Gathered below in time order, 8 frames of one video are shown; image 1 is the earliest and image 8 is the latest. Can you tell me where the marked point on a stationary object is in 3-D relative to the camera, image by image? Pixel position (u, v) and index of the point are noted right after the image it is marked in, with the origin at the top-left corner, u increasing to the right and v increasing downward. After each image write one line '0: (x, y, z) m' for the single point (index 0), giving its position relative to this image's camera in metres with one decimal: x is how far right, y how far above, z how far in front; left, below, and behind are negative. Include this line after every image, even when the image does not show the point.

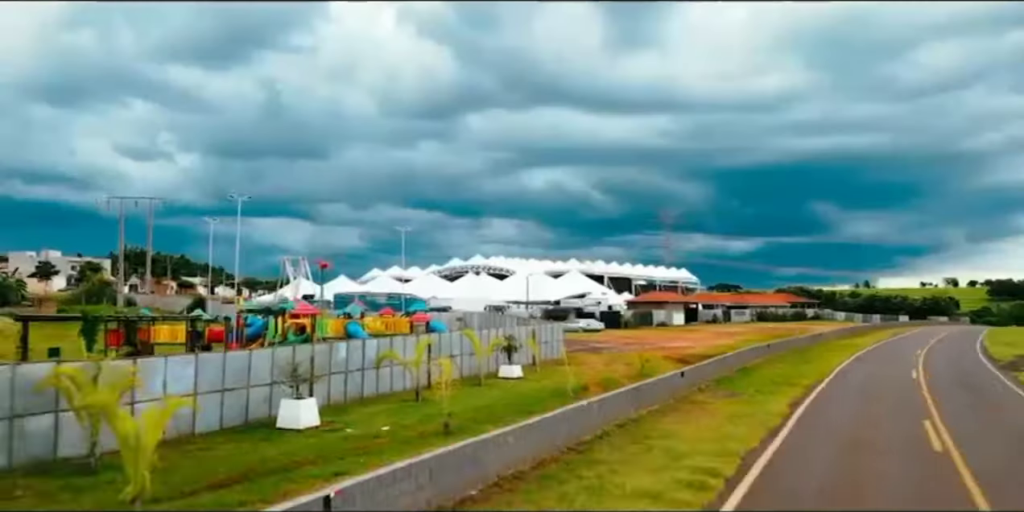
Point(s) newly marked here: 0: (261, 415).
0: (-4.1, -2.6, +14.3) m
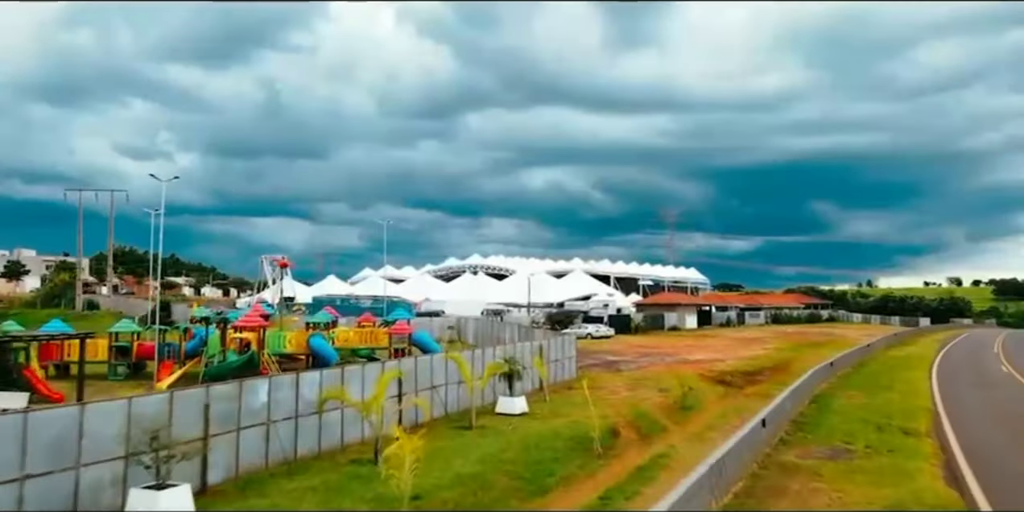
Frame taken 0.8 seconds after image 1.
0: (-4.0, -2.5, +8.8) m
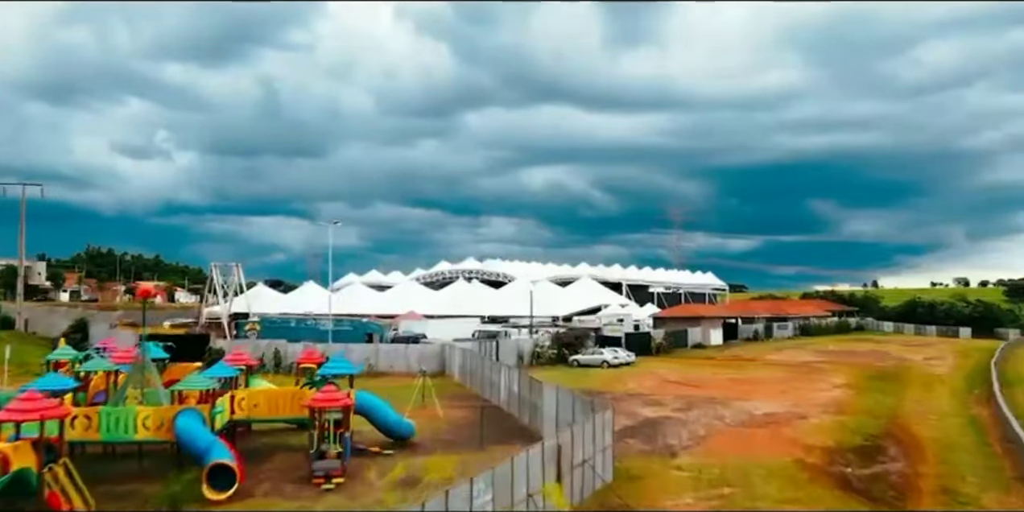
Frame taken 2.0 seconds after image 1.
0: (-4.1, -3.0, -0.8) m
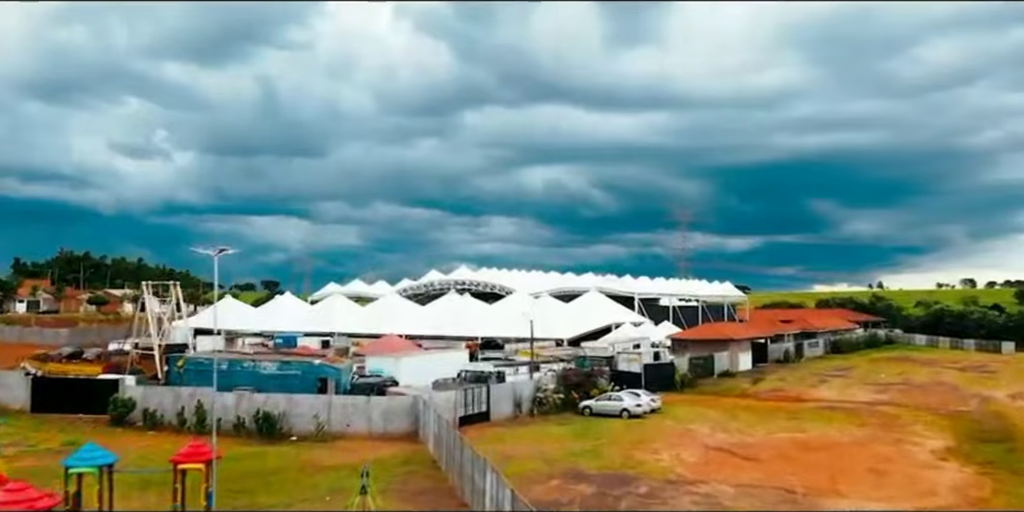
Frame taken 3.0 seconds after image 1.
0: (-4.3, -3.8, -9.3) m
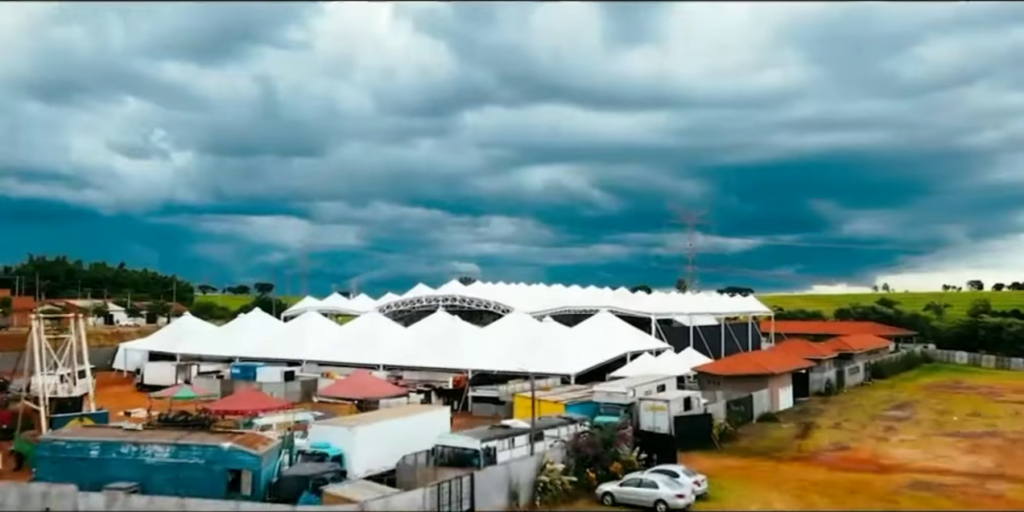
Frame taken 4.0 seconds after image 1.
0: (-4.4, -4.7, -18.1) m
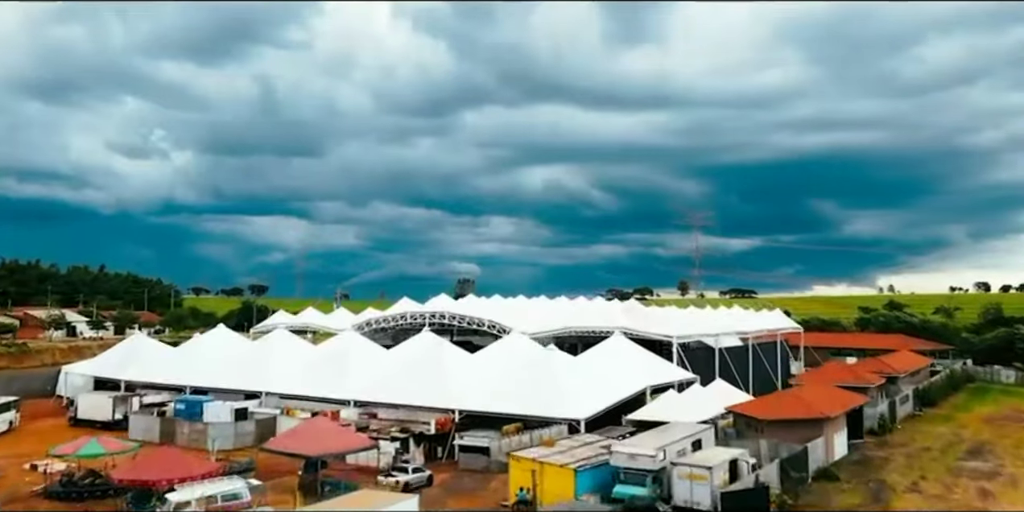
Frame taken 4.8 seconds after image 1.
0: (-4.6, -5.4, -26.4) m
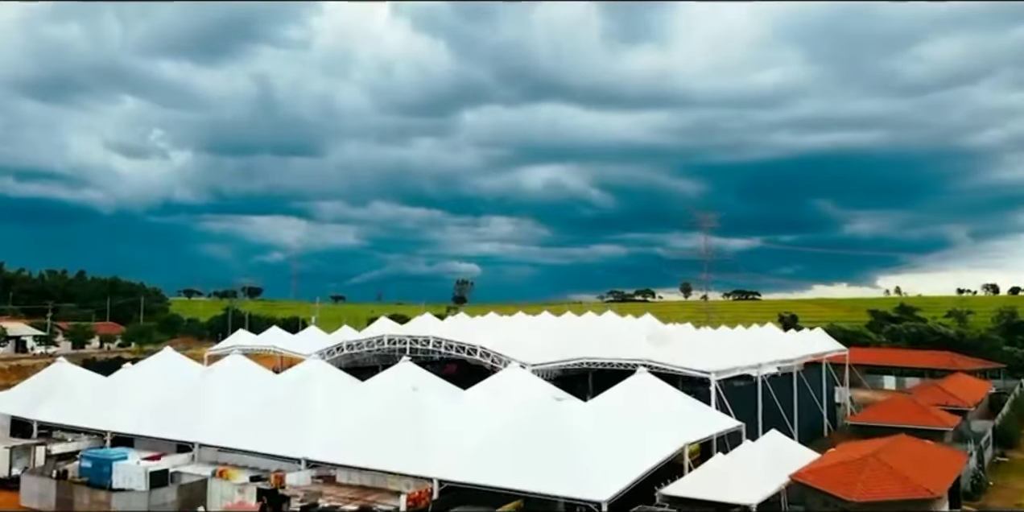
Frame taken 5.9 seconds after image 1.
0: (-4.6, -6.1, -35.8) m
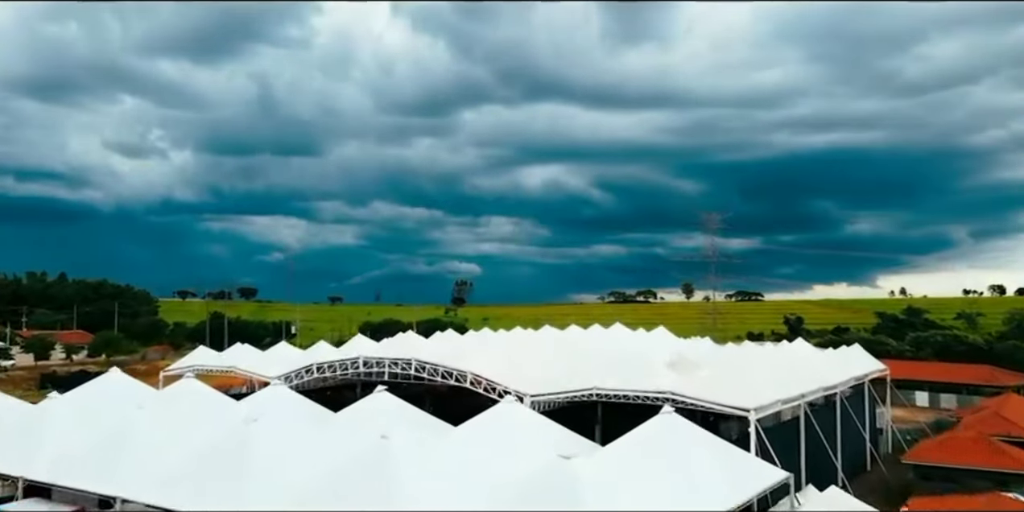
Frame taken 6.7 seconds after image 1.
0: (-4.8, -6.5, -42.5) m
